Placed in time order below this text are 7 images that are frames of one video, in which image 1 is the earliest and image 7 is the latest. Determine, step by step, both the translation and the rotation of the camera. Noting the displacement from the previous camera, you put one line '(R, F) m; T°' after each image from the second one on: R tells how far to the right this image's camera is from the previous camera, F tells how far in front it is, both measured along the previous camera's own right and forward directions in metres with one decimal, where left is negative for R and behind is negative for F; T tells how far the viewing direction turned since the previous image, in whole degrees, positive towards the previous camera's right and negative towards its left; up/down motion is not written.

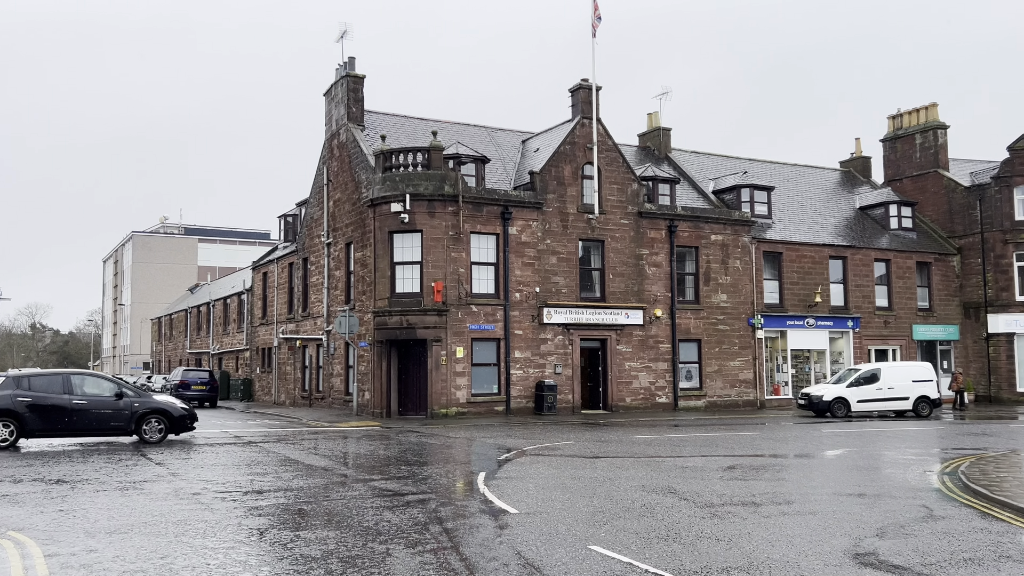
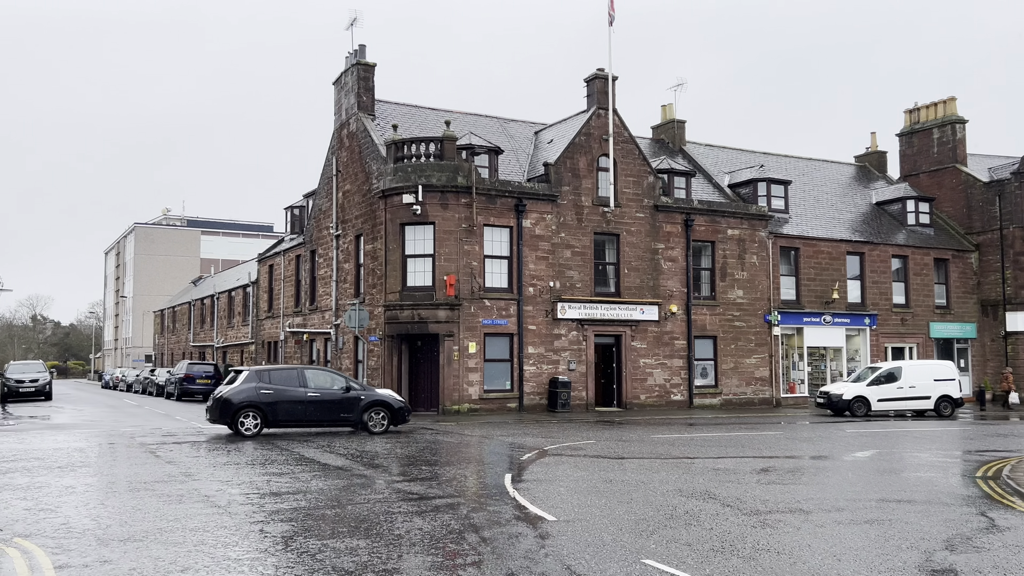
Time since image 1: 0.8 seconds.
(-0.4, +0.6) m; 0°
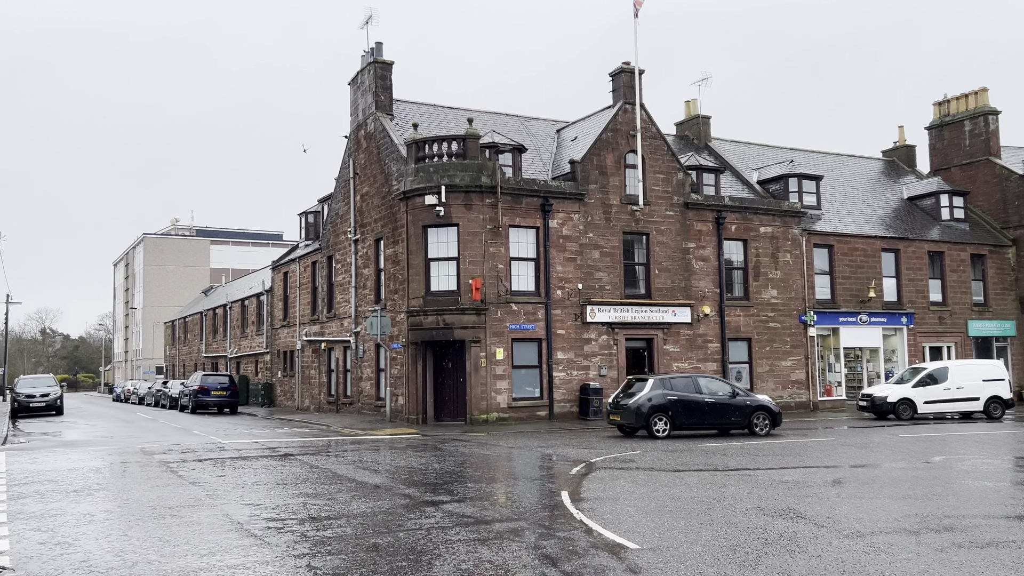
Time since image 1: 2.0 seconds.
(-0.6, +1.1) m; 0°
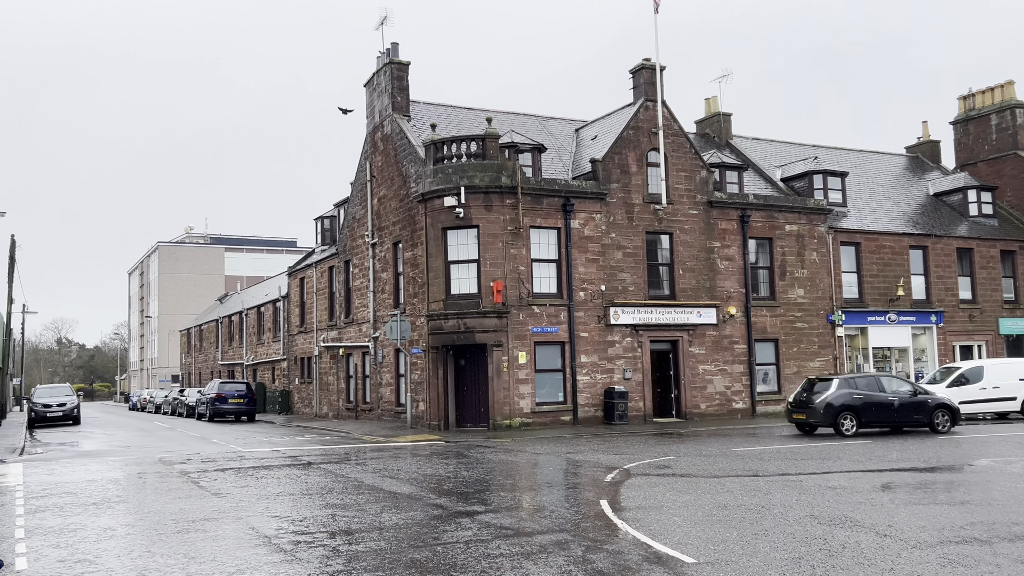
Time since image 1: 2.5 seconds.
(-0.3, +0.5) m; -1°
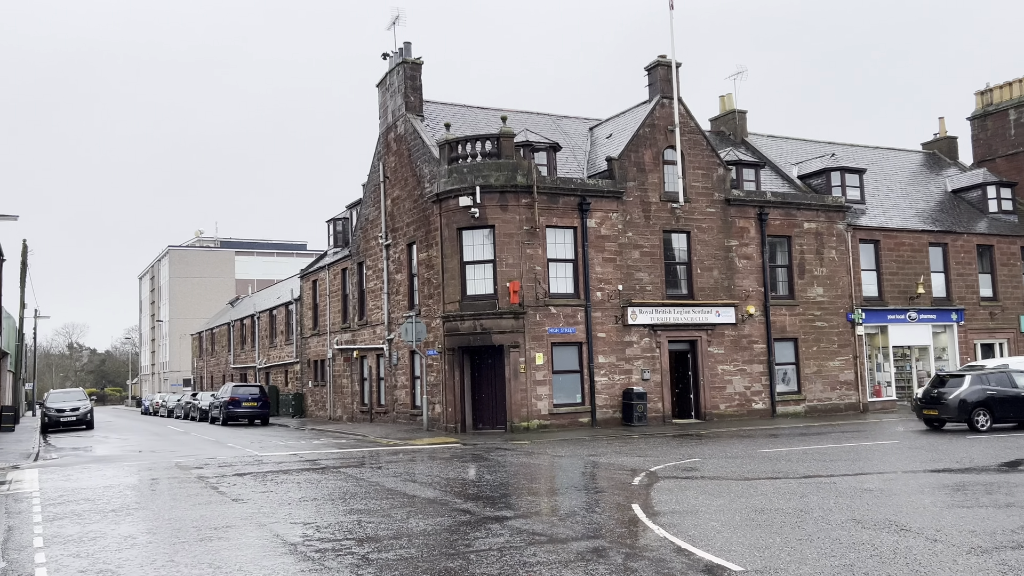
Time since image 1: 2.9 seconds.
(-0.2, +0.3) m; -1°
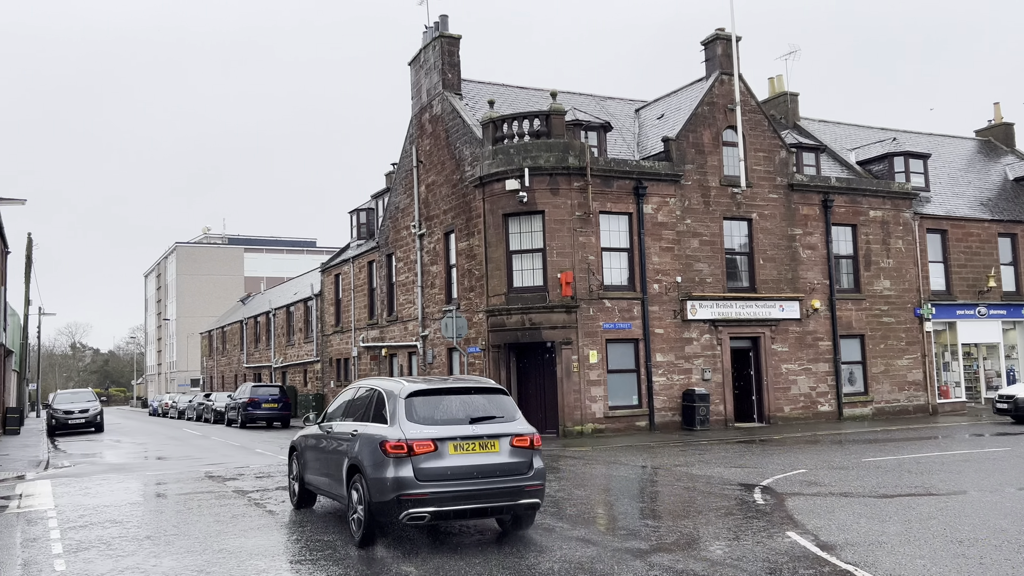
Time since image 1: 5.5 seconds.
(-1.3, +2.0) m; 0°
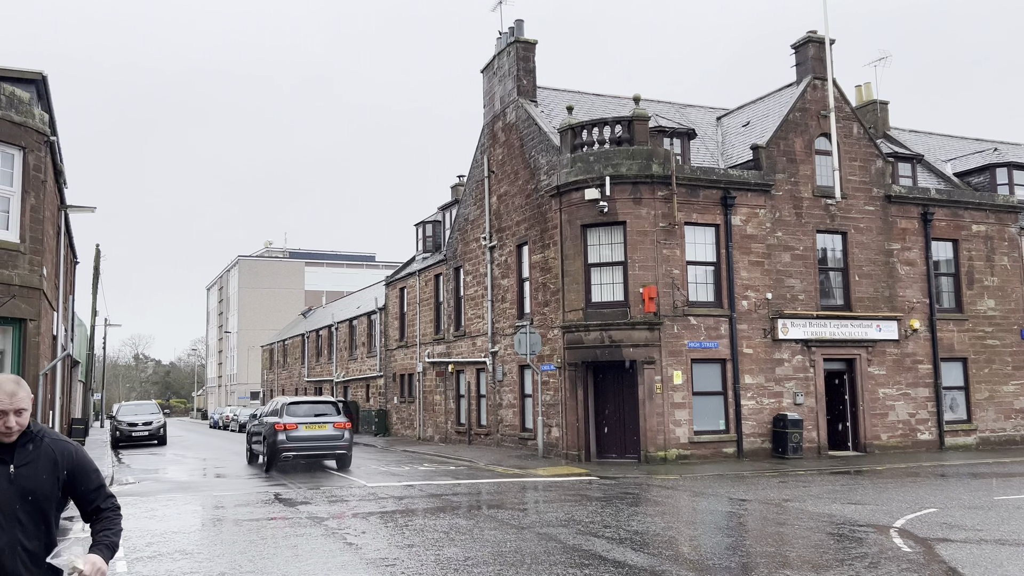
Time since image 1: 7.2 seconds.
(-0.7, +1.1) m; -4°
